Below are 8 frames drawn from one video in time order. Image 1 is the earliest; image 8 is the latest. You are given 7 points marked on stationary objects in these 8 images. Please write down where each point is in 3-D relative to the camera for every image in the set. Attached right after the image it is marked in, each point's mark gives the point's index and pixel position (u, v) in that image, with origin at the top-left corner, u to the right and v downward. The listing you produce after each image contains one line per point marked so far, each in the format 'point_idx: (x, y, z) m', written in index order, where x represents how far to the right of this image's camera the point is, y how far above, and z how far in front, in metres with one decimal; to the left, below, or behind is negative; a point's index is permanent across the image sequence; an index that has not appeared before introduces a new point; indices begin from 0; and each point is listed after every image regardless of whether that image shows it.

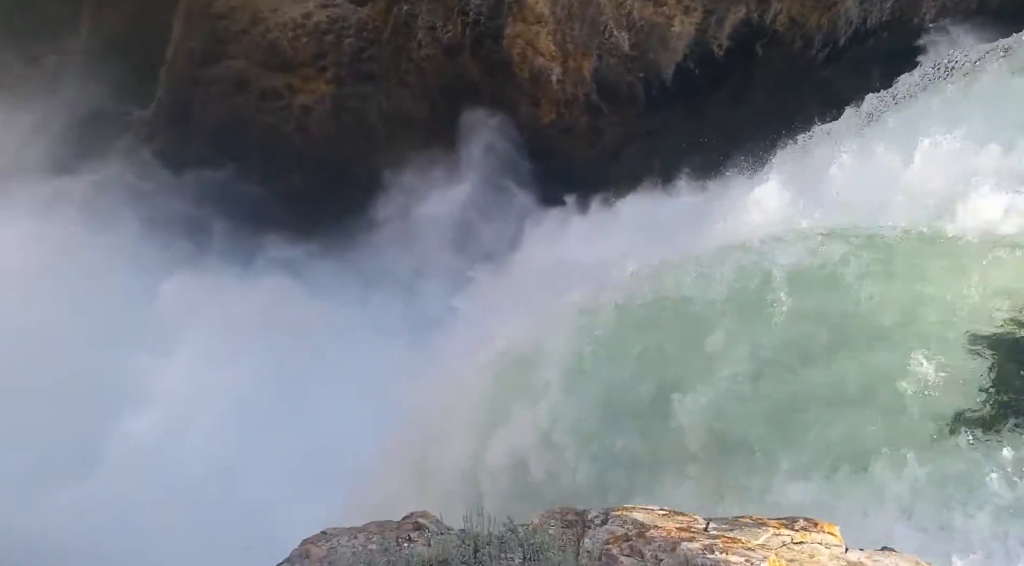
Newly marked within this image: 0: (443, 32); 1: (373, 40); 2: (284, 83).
0: (-1.2, +4.6, +15.8) m
1: (-2.6, +4.9, +17.1) m
2: (-4.7, +4.4, +18.6) m
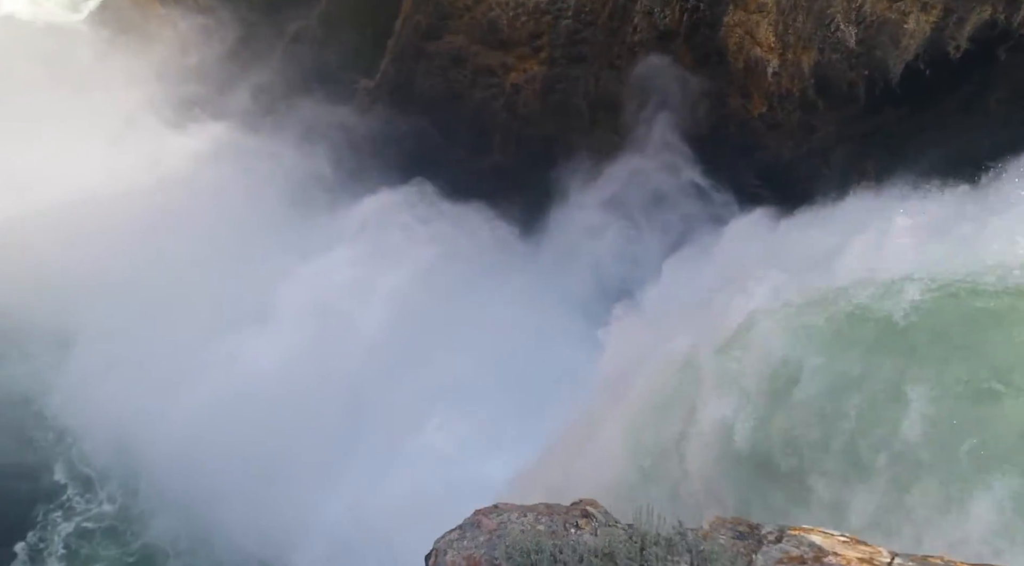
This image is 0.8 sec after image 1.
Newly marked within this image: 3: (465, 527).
0: (+2.7, +4.8, +15.4) m
1: (+1.6, +5.2, +17.0) m
2: (-0.2, +5.0, +18.9) m
3: (-0.5, -2.7, +9.6) m
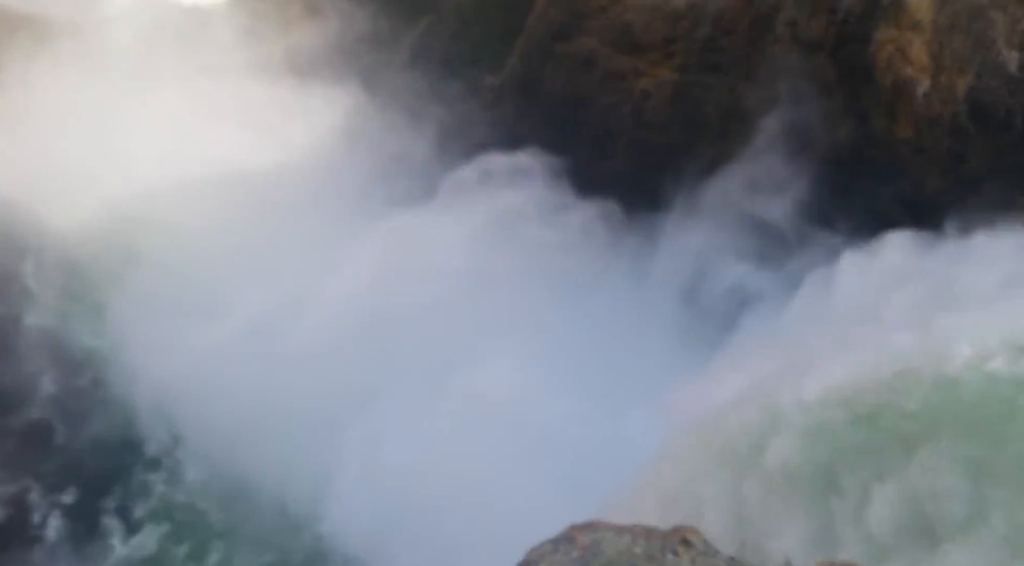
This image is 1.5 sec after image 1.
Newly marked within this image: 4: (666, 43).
0: (+5.0, +4.3, +14.7) m
1: (+4.2, +4.8, +16.4) m
2: (+2.6, +4.7, +18.5) m
3: (+0.5, -2.8, +9.2) m
4: (+3.2, +5.0, +17.9) m
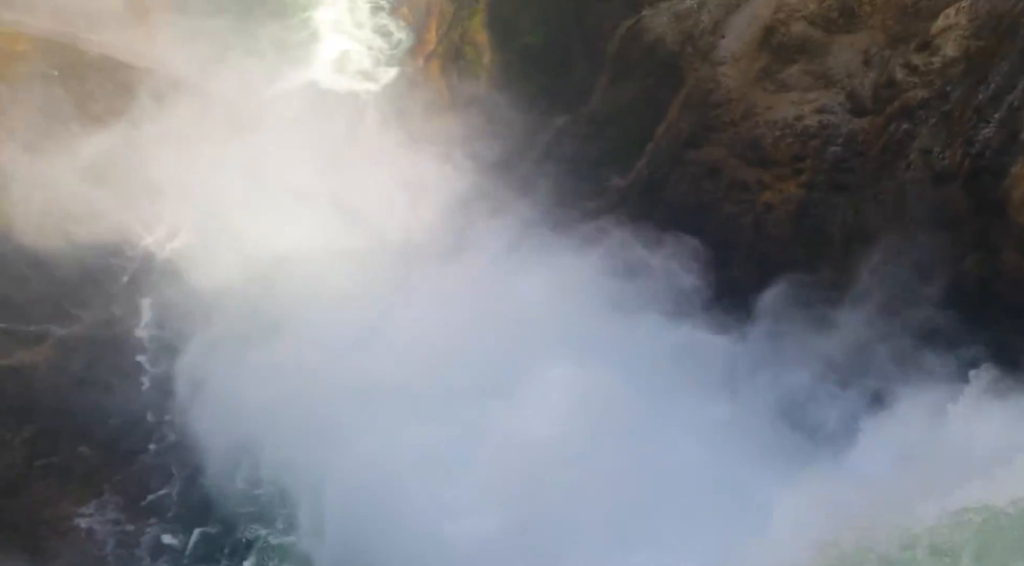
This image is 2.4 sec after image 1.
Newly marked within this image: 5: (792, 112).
0: (+7.2, +2.1, +14.7) m
1: (+6.7, +2.5, +16.5) m
2: (+5.3, +2.3, +18.8) m
3: (+1.4, -3.8, +9.1) m
4: (+5.9, +2.6, +18.2) m
5: (+6.6, +4.0, +20.0) m
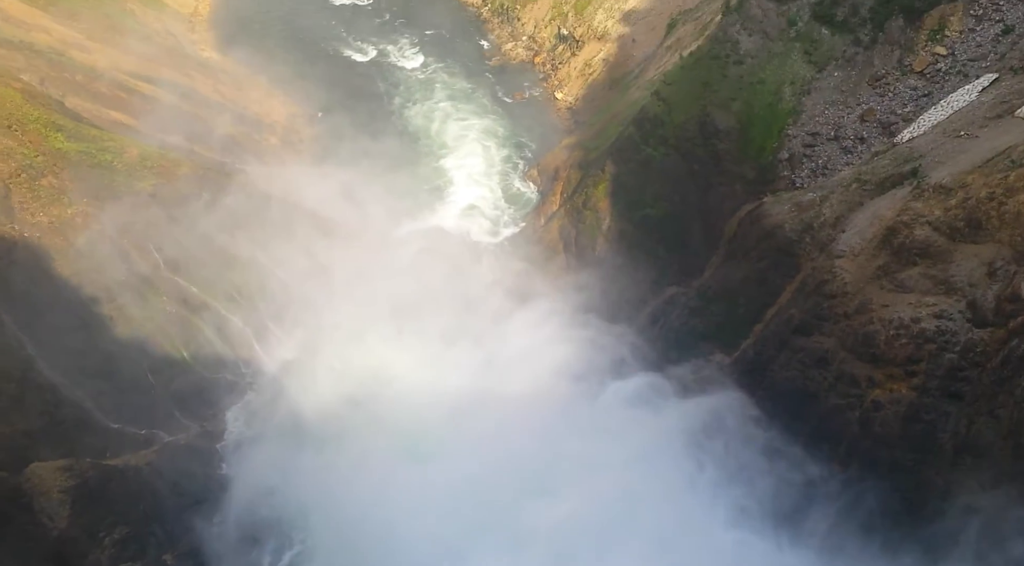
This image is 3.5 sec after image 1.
0: (+9.0, -1.6, +14.1) m
1: (+8.7, -1.5, +16.1) m
2: (+7.6, -2.0, +18.4) m
3: (+1.8, -5.5, +8.3) m
4: (+8.2, -1.6, +17.8) m
5: (+9.2, -0.7, +19.7) m
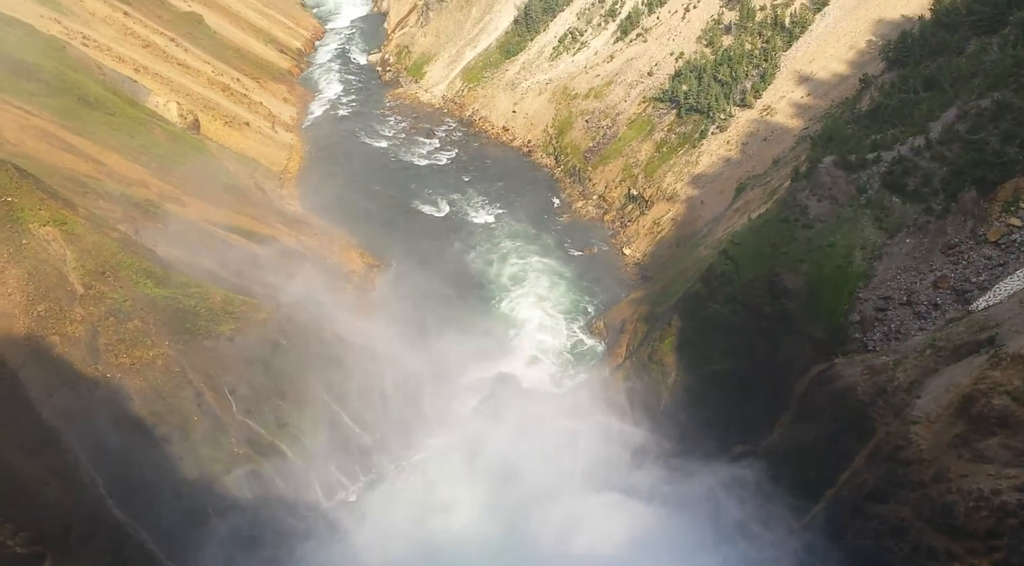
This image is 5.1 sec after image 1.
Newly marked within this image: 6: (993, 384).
0: (+9.9, -4.6, +13.2) m
1: (+9.7, -4.8, +15.2) m
2: (+8.8, -5.6, +17.5) m
3: (+2.2, -7.2, +7.5) m
4: (+9.3, -5.2, +16.9) m
5: (+10.5, -4.6, +18.9) m
6: (+11.1, -2.4, +19.8) m
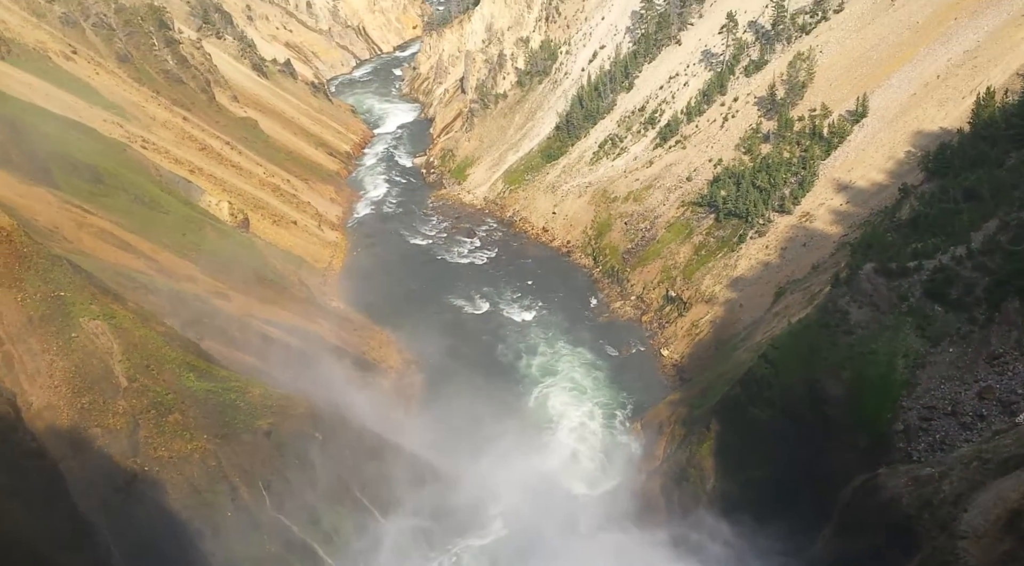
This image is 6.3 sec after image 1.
0: (+10.5, -6.8, +12.5) m
1: (+10.4, -7.3, +14.4) m
2: (+9.5, -8.2, +16.7) m
3: (+2.4, -8.8, +6.8) m
4: (+10.0, -7.8, +16.1) m
5: (+11.3, -7.4, +18.1) m
6: (+11.9, -5.4, +19.2) m
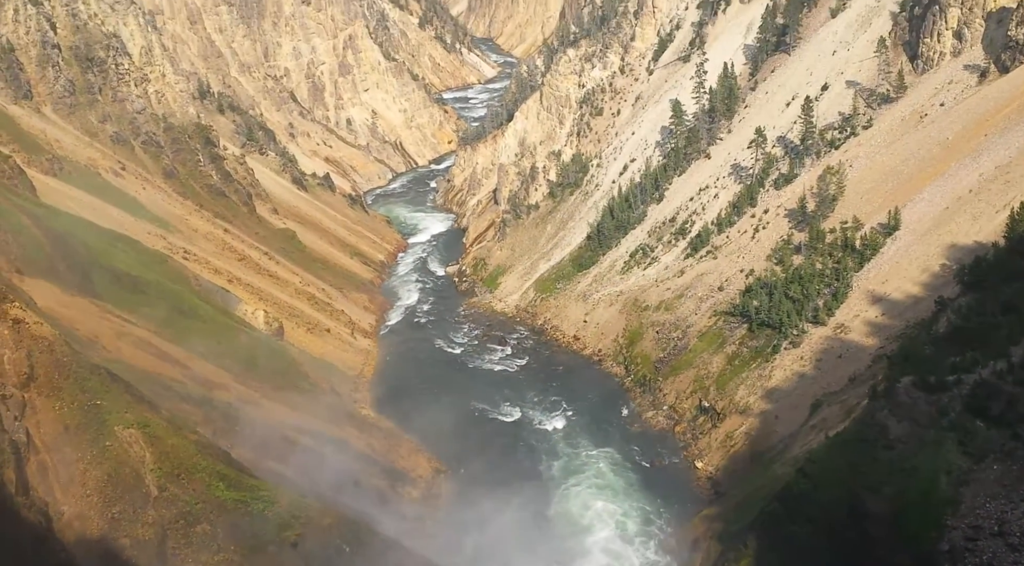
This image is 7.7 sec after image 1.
0: (+10.9, -9.0, +11.4) m
1: (+10.8, -9.6, +13.2) m
2: (+10.0, -10.8, +15.4) m
3: (+2.6, -10.4, +5.8) m
4: (+10.5, -10.3, +14.9) m
5: (+11.8, -10.2, +16.9) m
6: (+12.6, -8.2, +18.2) m
